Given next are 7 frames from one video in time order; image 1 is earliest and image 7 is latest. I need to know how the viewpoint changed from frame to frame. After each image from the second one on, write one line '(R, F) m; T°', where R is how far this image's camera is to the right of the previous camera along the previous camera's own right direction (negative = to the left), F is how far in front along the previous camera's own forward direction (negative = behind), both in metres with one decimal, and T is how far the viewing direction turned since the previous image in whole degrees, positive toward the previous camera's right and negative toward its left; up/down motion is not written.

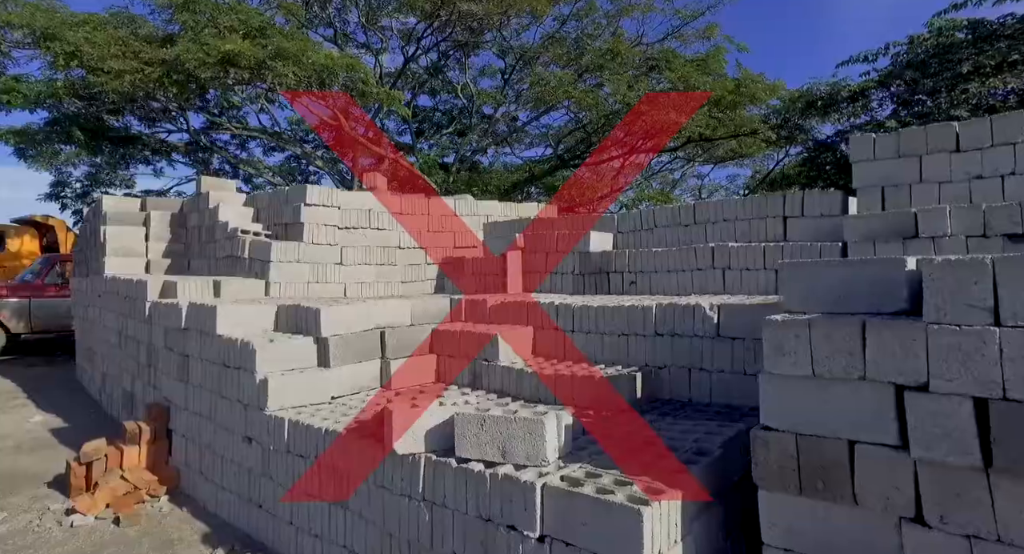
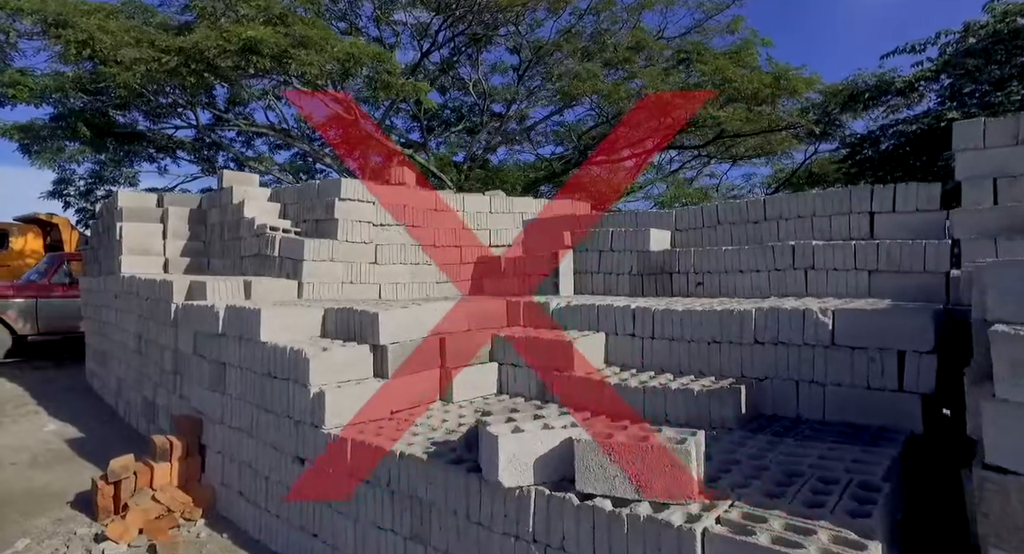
(-0.5, +0.4) m; 0°
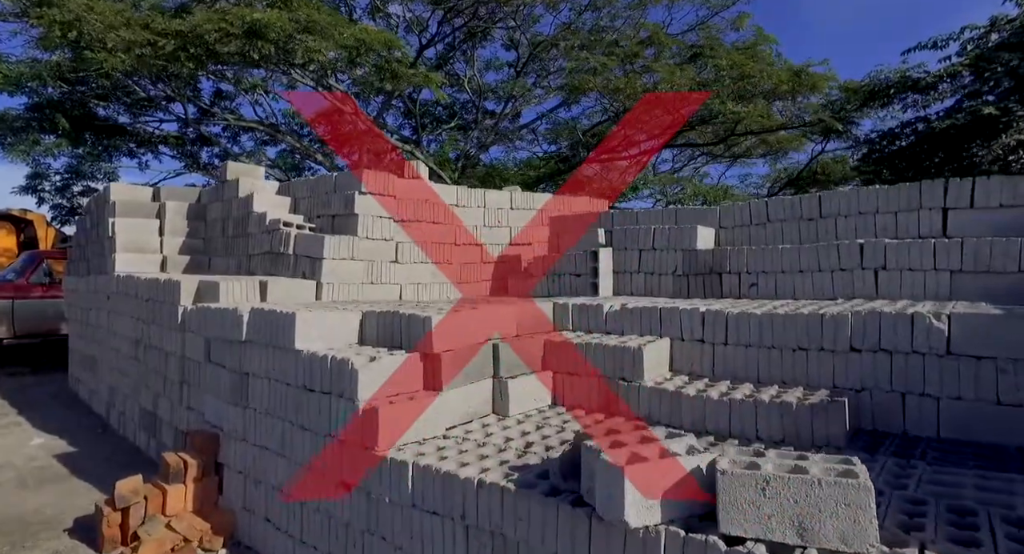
(-0.5, +0.4) m; +2°
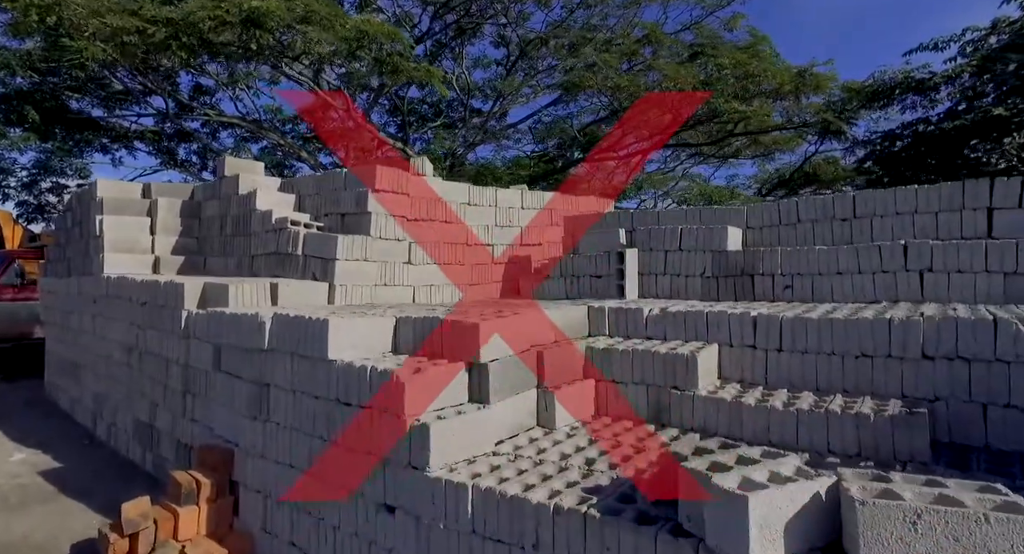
(-0.4, +0.2) m; +2°
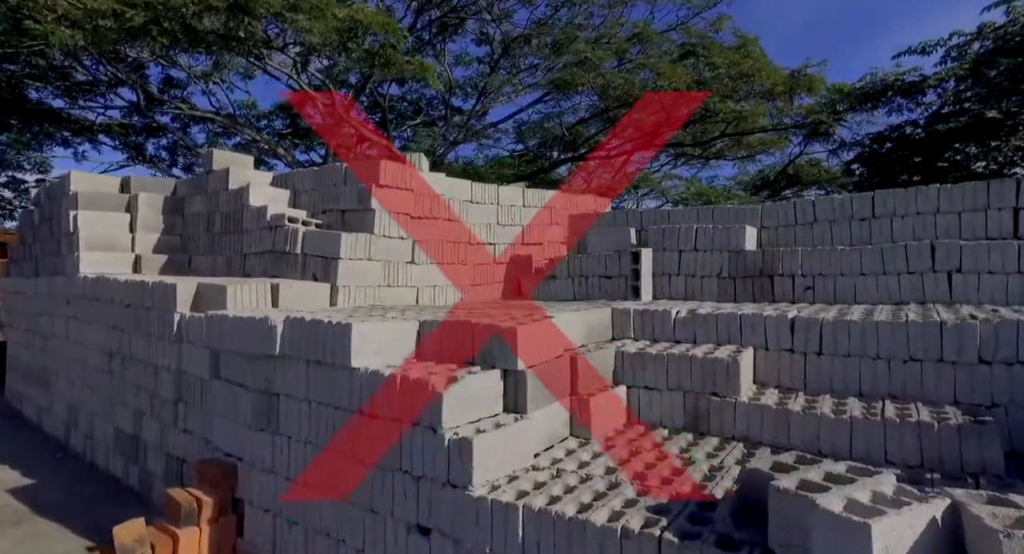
(-0.3, +0.2) m; +3°
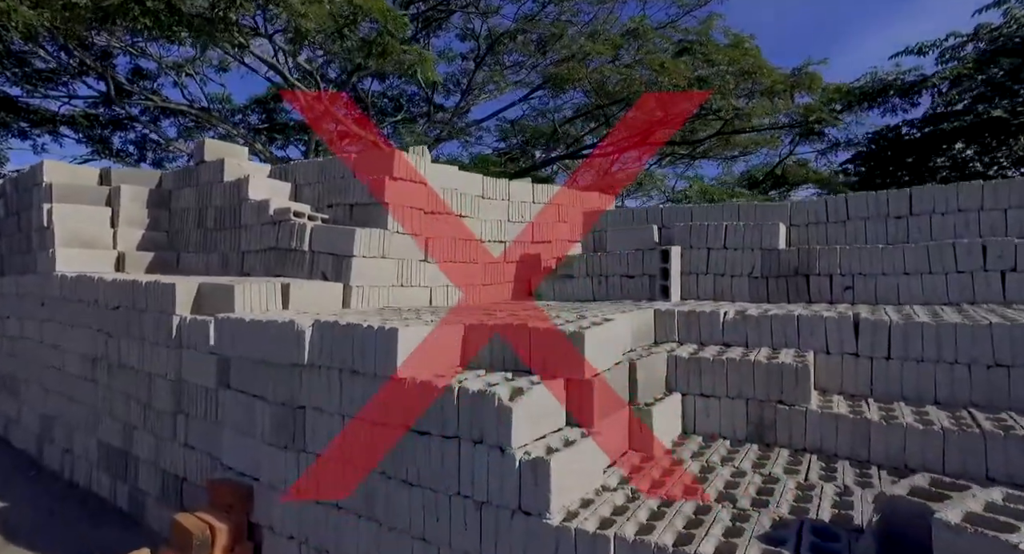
(-0.4, +0.3) m; +3°
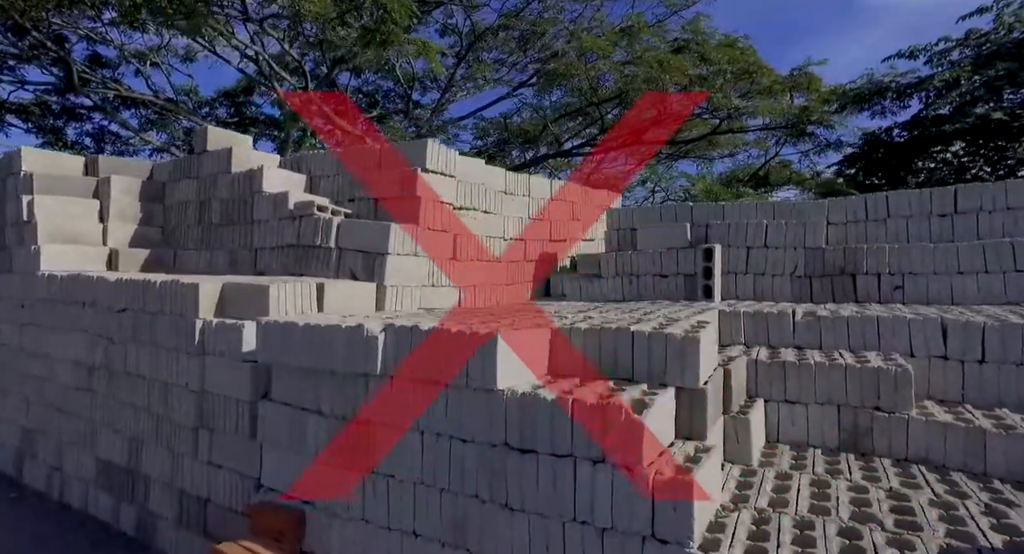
(-0.6, +0.3) m; +4°
